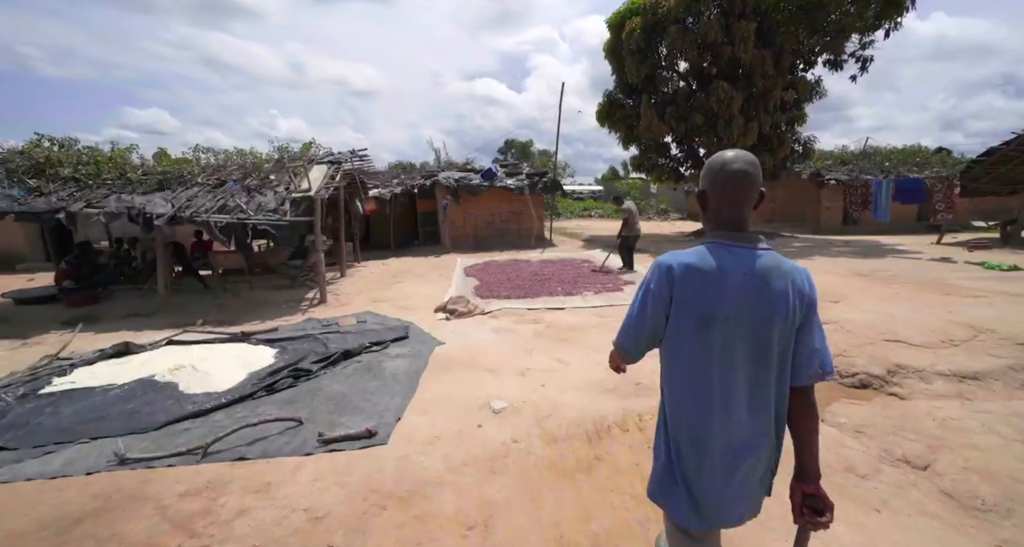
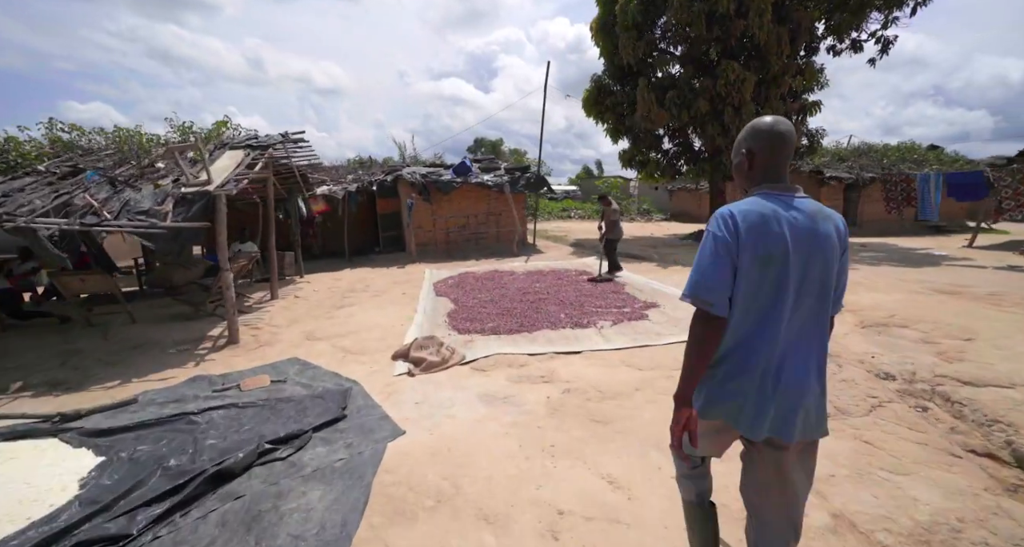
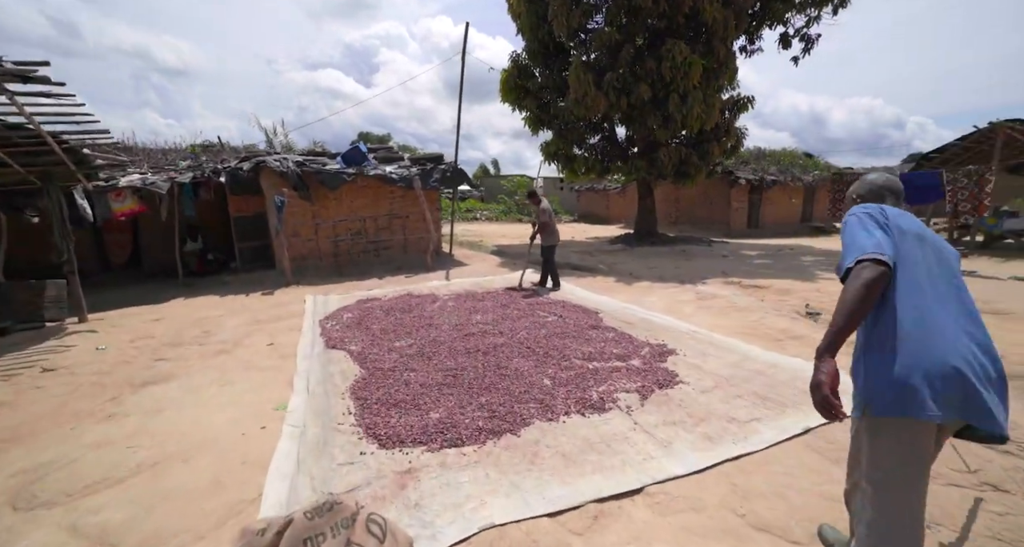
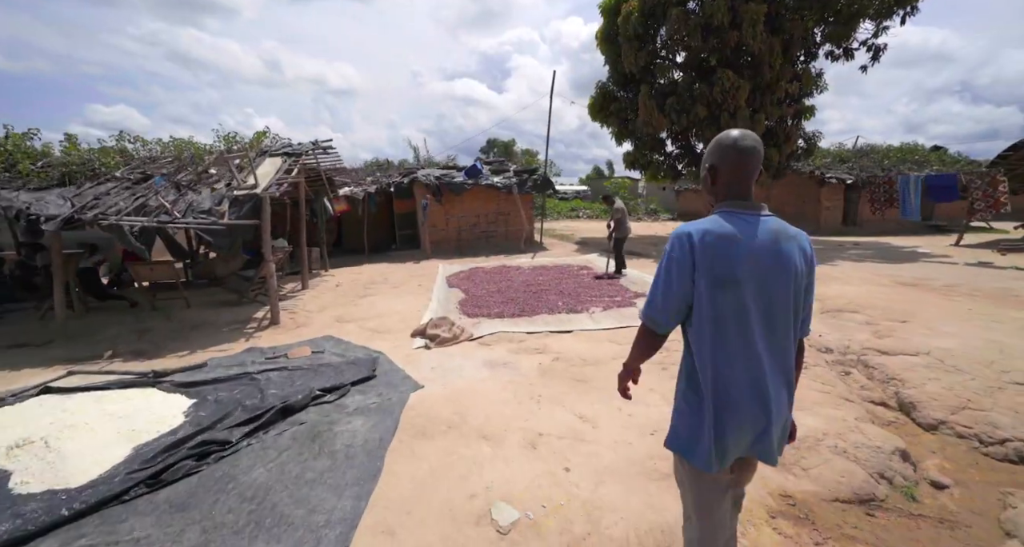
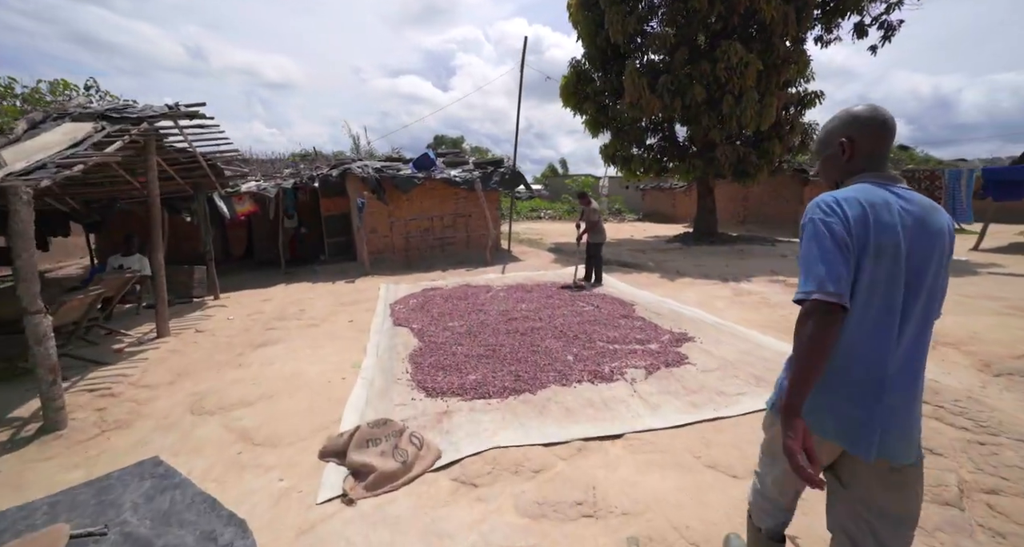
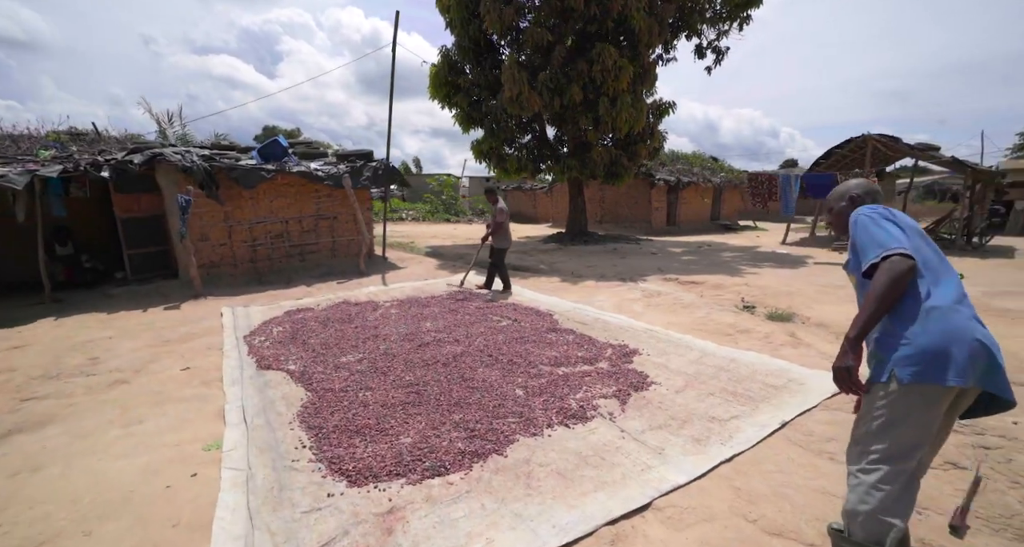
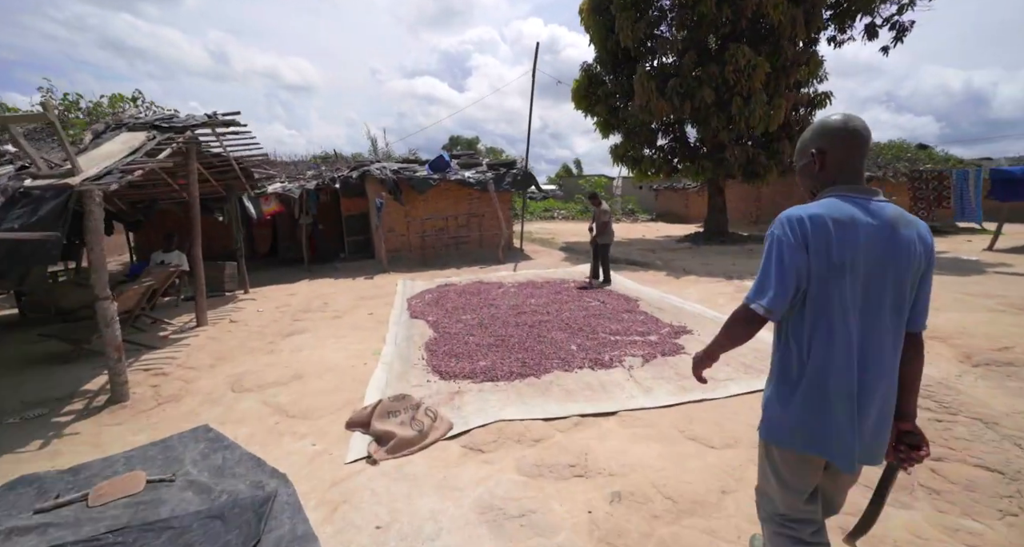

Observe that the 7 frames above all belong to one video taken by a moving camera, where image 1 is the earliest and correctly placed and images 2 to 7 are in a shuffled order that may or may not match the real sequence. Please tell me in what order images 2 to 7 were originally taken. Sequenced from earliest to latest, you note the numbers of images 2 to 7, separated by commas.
4, 2, 7, 5, 3, 6
